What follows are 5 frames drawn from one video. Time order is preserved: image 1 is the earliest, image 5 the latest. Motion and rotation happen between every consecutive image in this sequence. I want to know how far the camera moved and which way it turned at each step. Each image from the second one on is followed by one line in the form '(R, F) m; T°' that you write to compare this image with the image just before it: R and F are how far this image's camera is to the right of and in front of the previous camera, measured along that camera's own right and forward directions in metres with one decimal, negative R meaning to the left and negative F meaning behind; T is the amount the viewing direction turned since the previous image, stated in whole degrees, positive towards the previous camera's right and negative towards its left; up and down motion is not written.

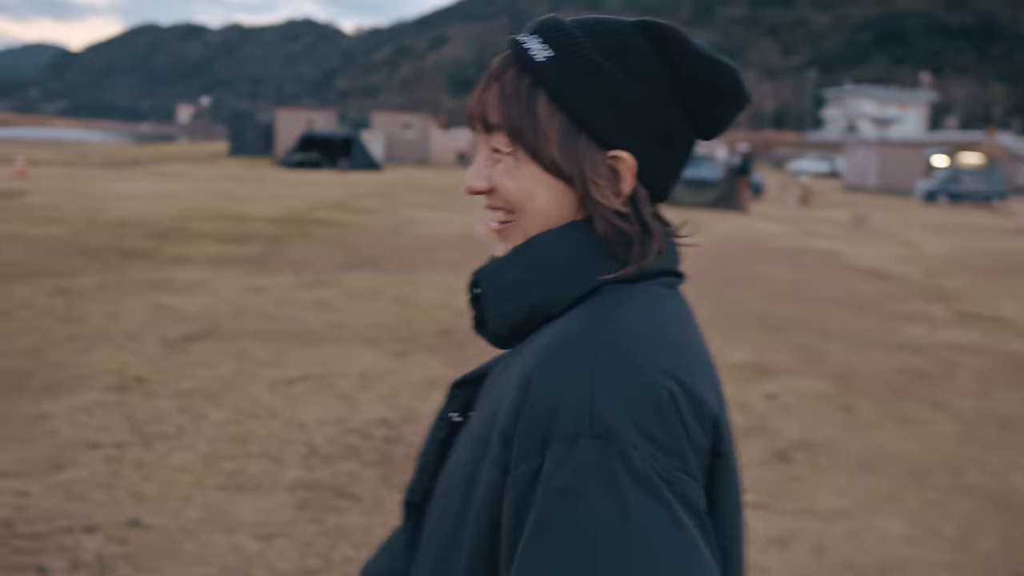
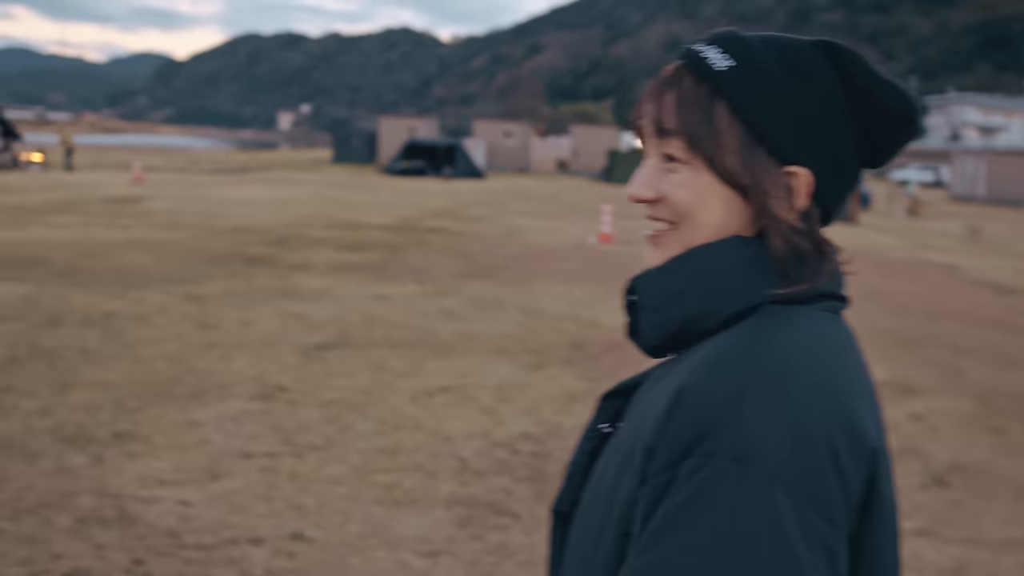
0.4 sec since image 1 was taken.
(-0.2, +0.1) m; -5°
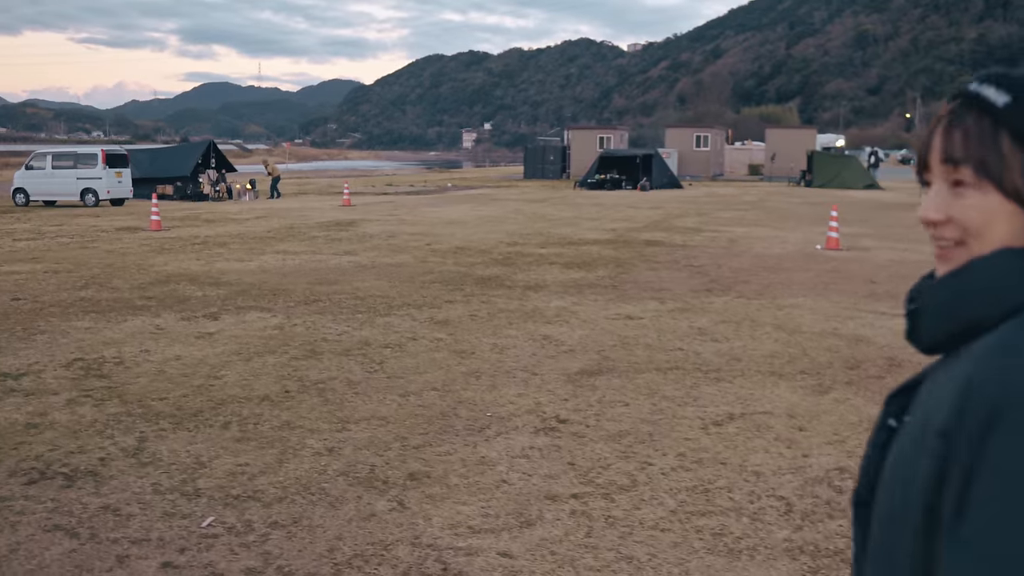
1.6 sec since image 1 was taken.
(-0.5, +0.3) m; -9°
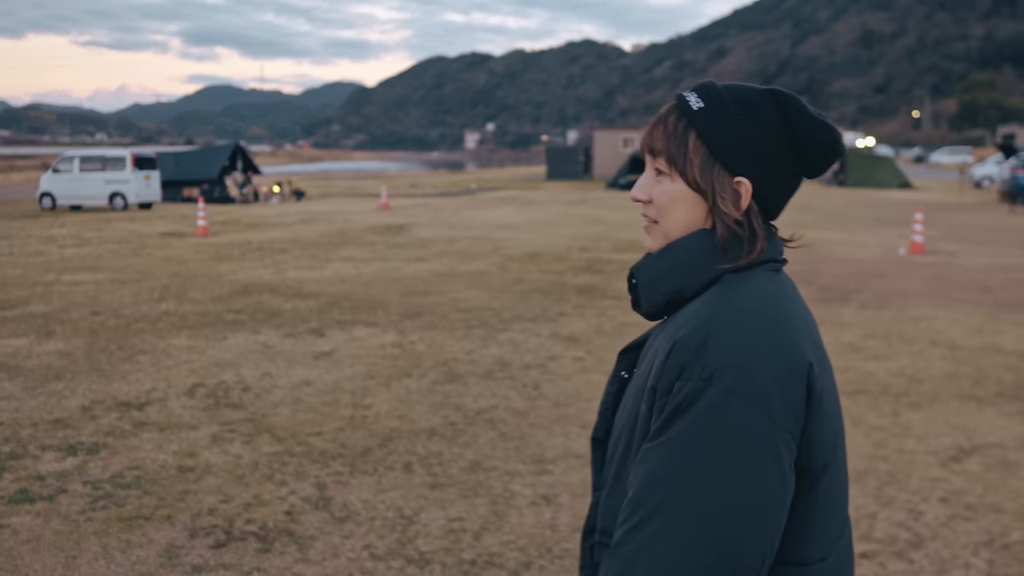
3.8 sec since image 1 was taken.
(-0.9, +0.7) m; 0°
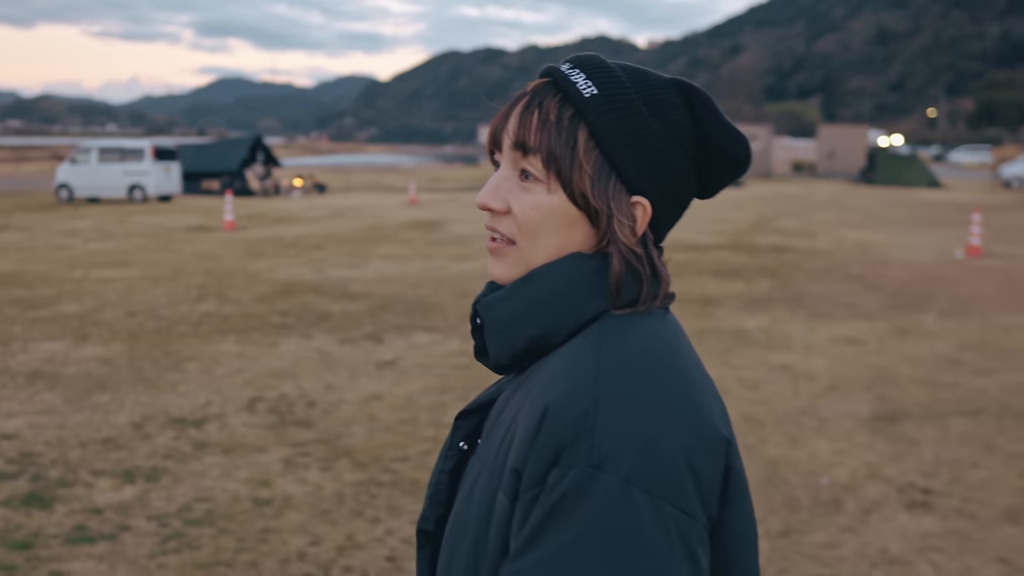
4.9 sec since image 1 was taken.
(-0.4, +0.6) m; 0°
